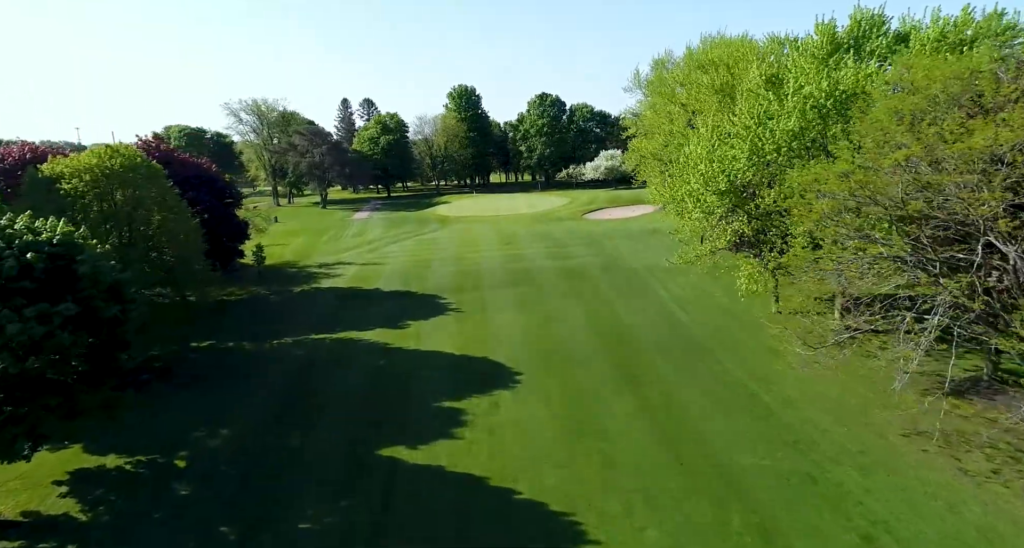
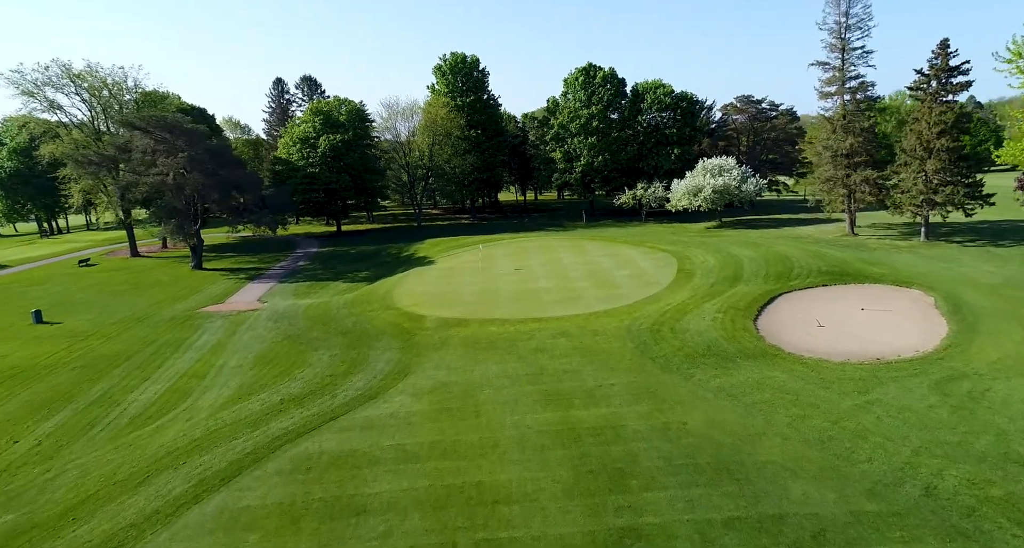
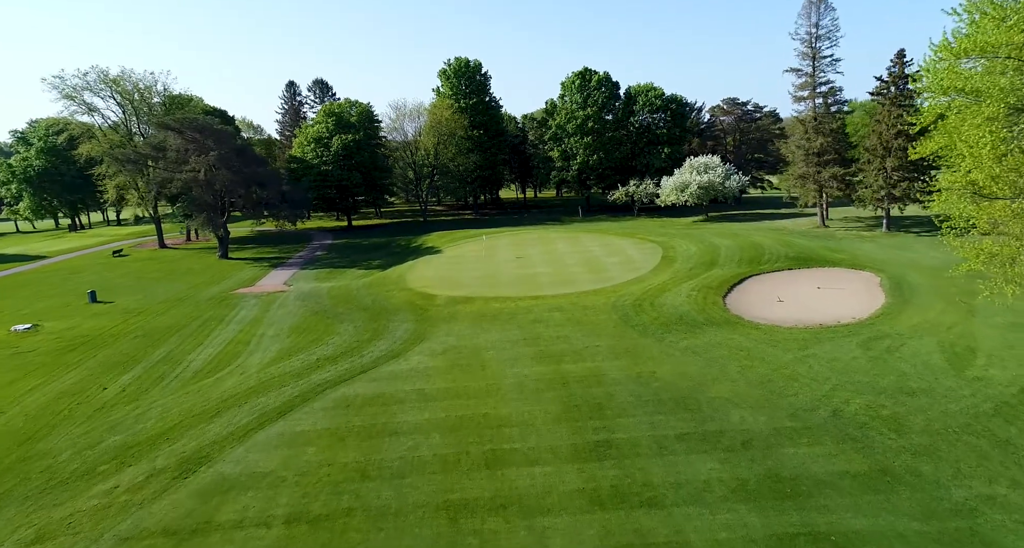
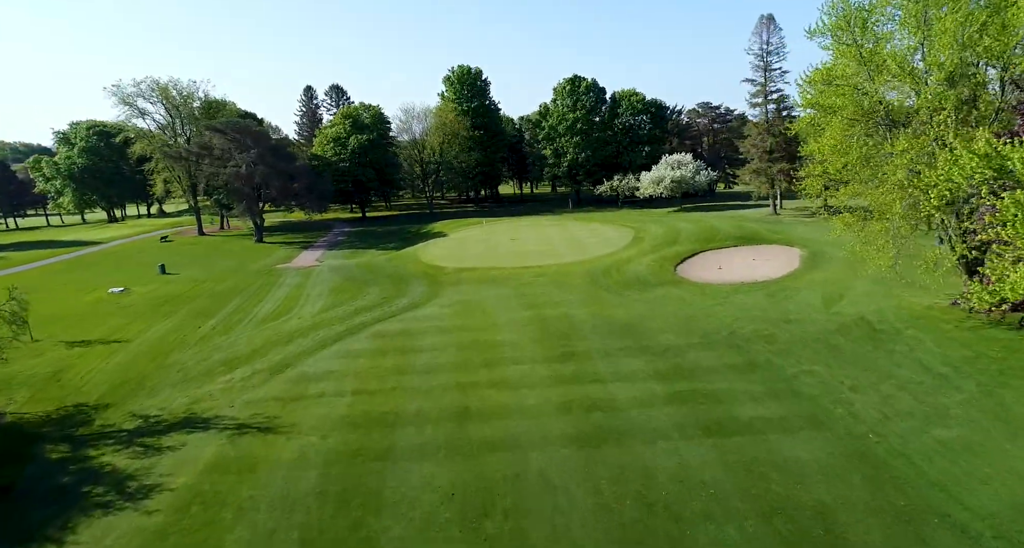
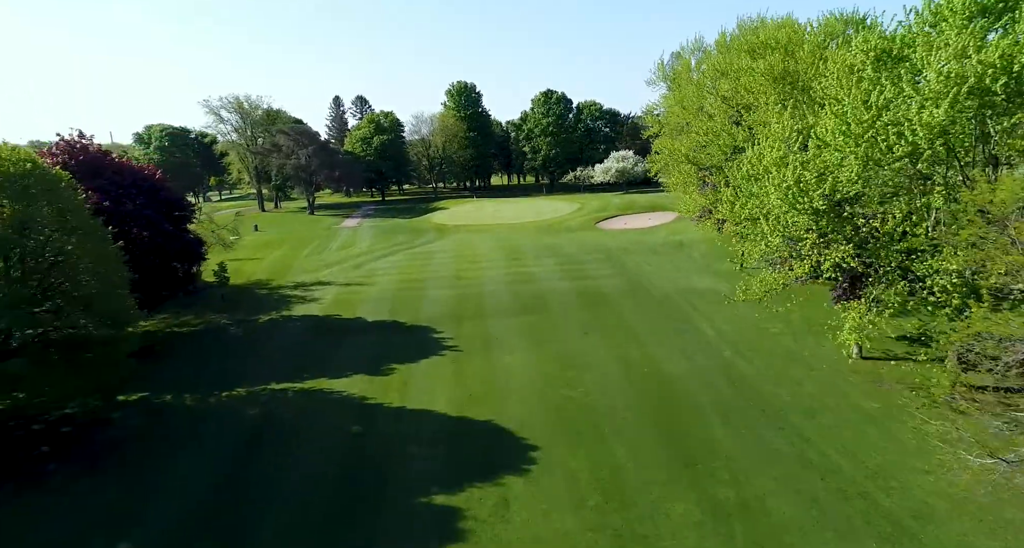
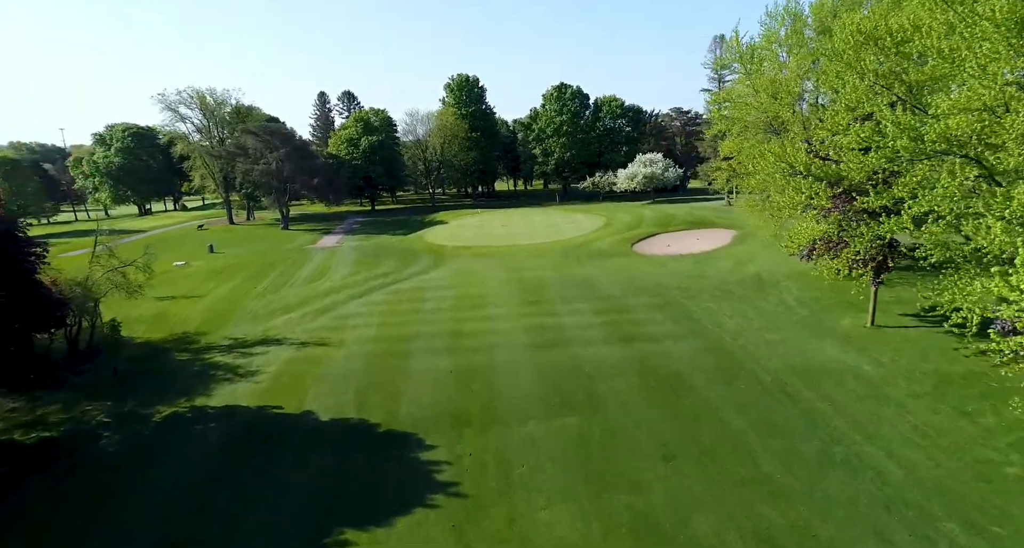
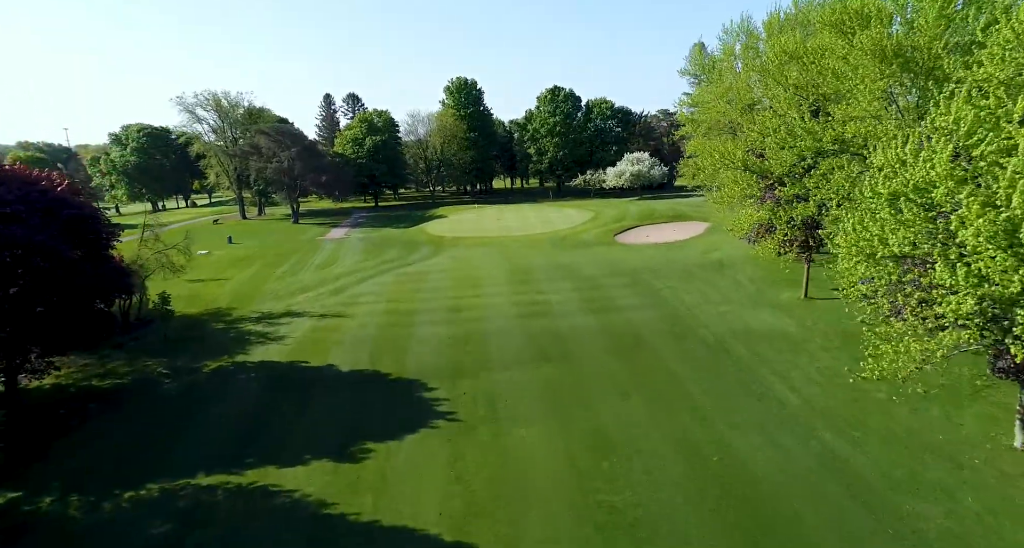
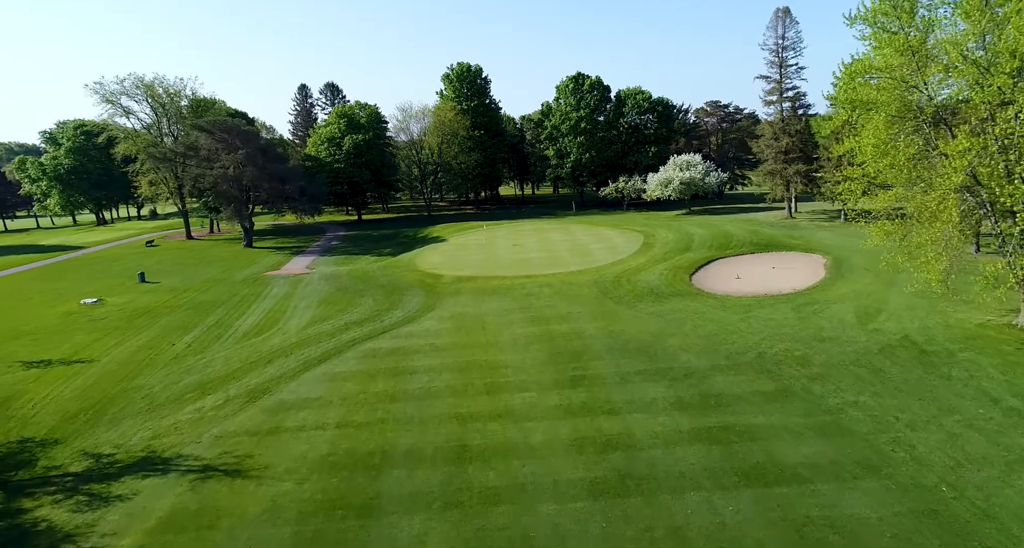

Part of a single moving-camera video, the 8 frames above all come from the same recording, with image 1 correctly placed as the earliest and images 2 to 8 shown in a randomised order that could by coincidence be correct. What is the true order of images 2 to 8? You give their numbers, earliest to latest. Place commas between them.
5, 7, 6, 4, 8, 3, 2
